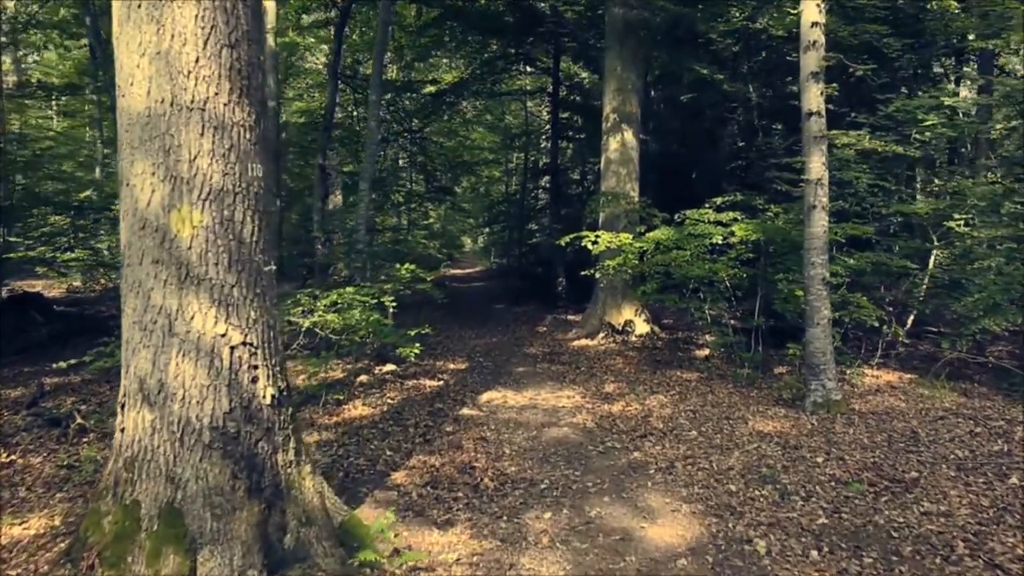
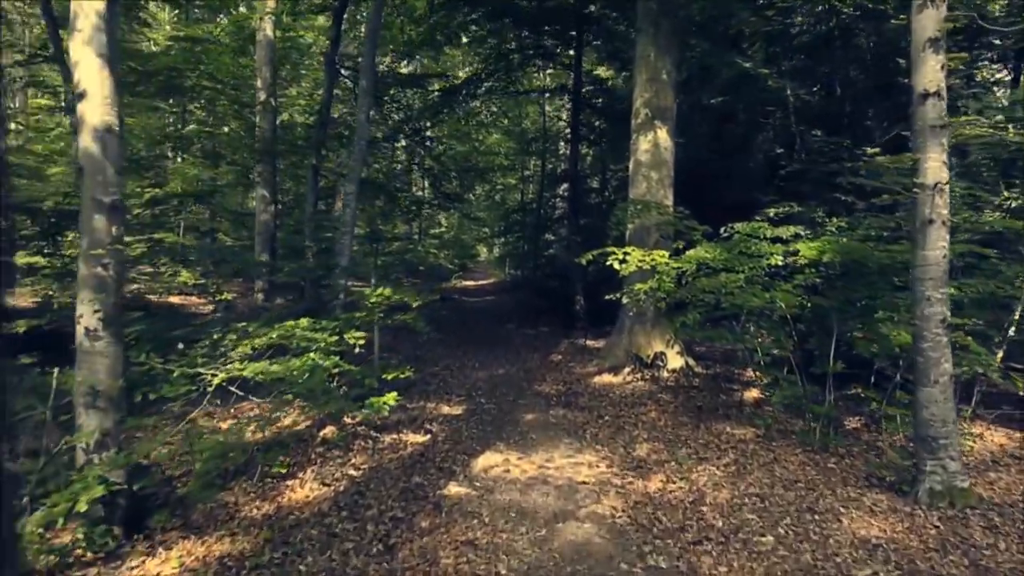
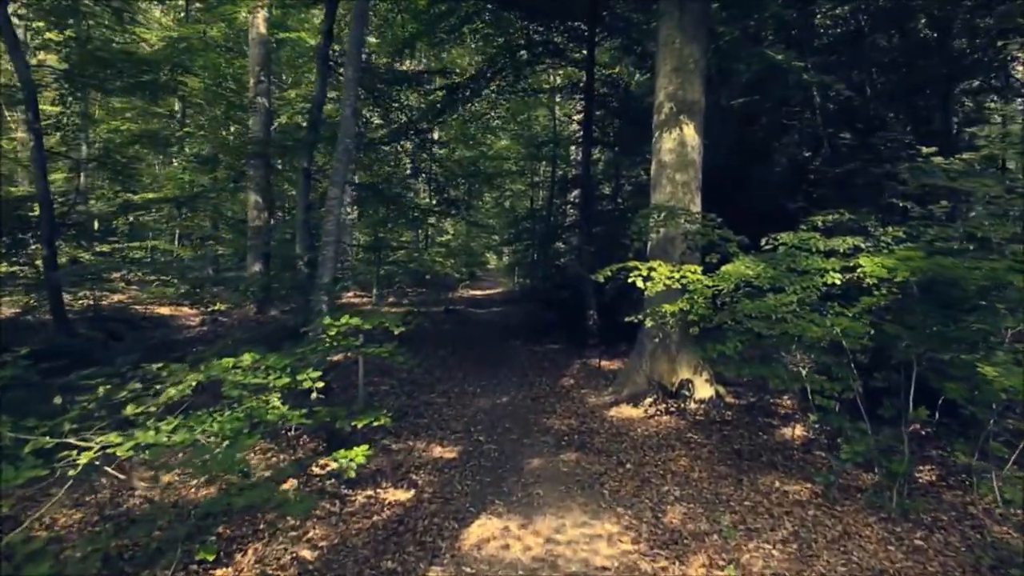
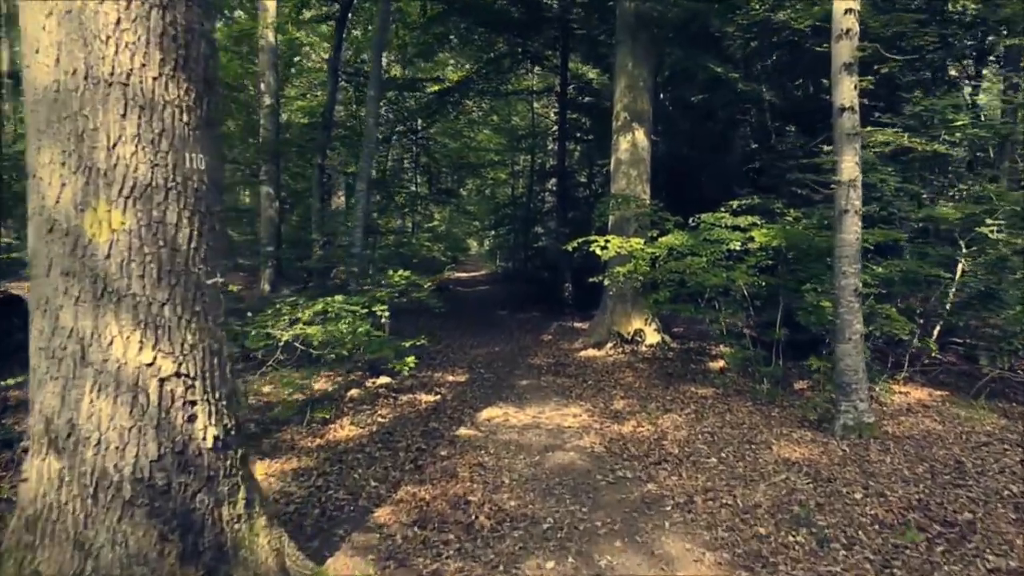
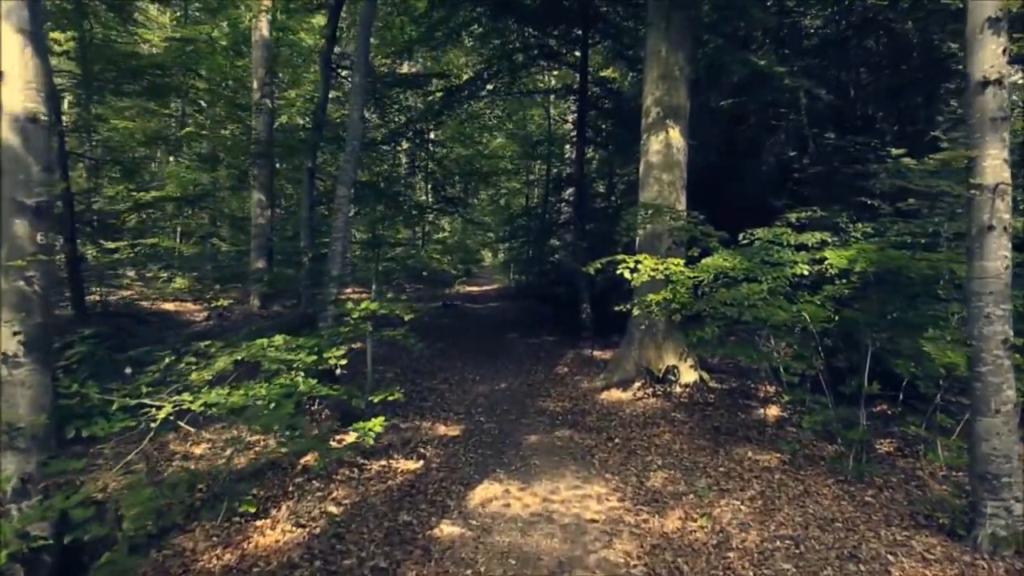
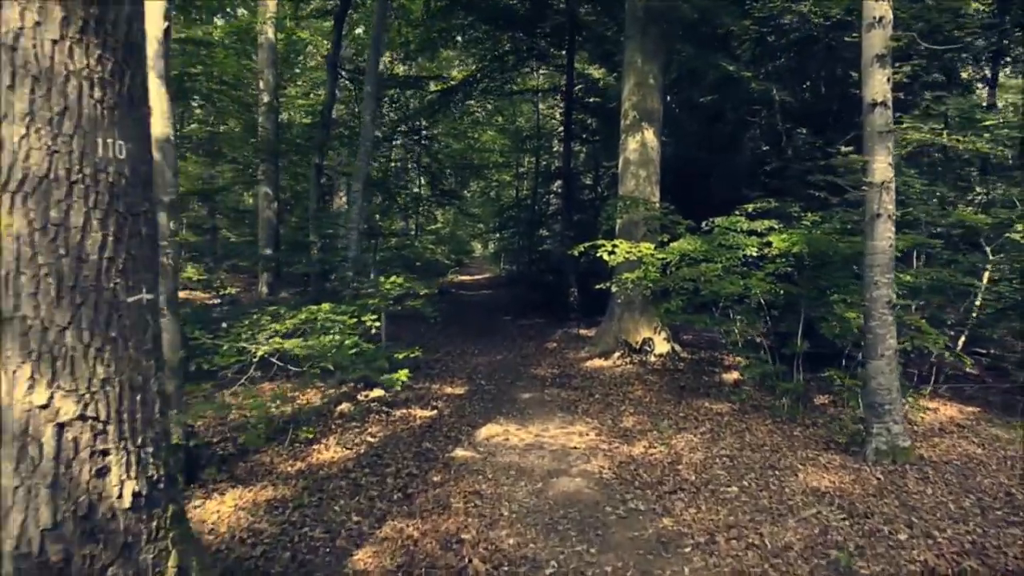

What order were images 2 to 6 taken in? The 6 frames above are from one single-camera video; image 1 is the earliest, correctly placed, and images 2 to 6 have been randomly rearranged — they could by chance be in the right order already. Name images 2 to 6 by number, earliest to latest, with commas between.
4, 6, 2, 5, 3
